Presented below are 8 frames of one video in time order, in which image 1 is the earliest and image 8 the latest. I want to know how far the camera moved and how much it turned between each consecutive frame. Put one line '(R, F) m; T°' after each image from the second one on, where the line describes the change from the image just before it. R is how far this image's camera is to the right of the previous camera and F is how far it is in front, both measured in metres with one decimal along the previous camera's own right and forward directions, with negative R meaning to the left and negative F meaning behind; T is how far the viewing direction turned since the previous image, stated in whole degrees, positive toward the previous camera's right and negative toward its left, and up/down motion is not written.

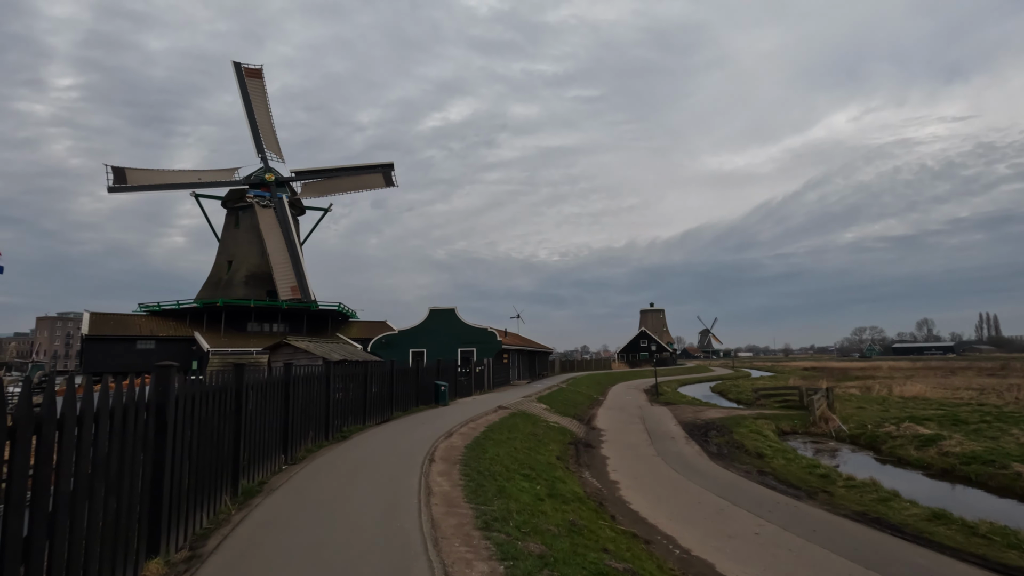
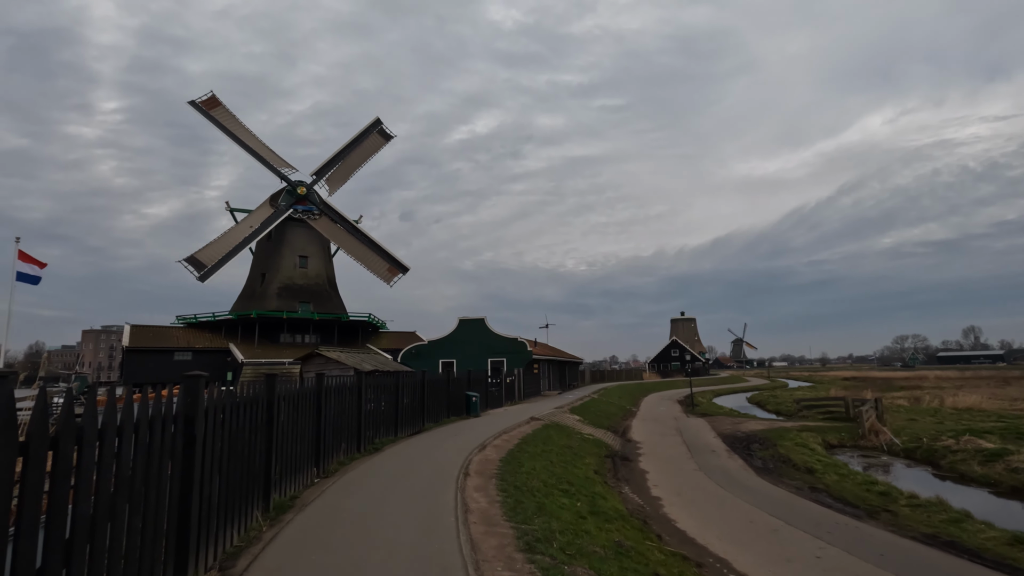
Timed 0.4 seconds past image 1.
(-0.2, +0.4) m; -3°
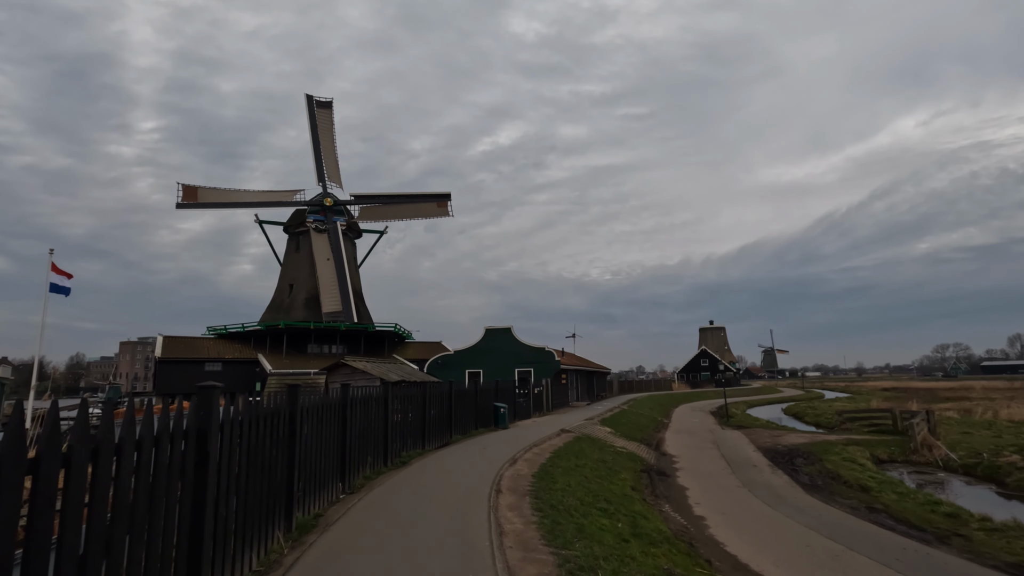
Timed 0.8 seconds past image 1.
(-0.2, +0.6) m; -3°
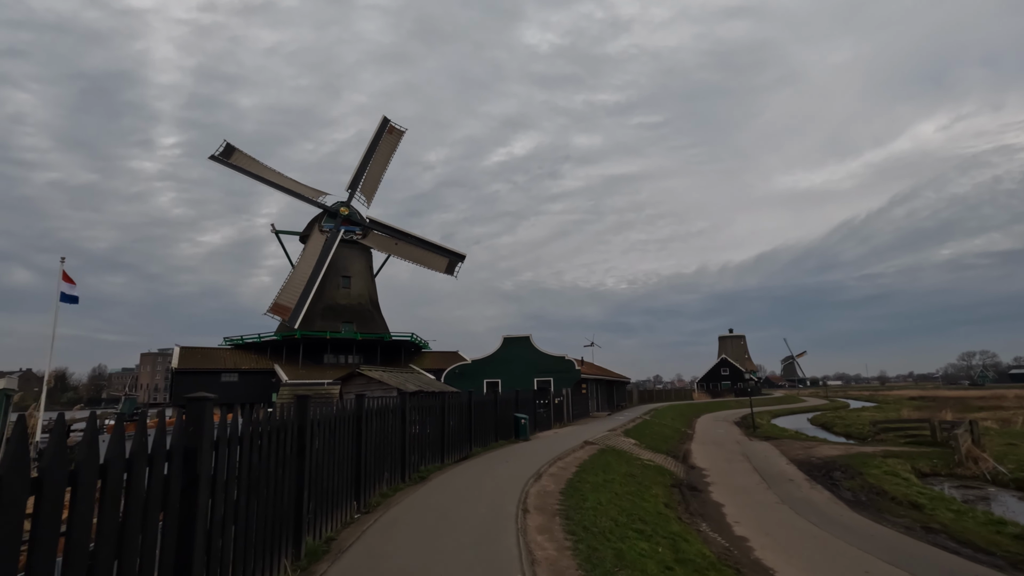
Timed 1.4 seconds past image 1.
(-0.2, +0.8) m; -2°
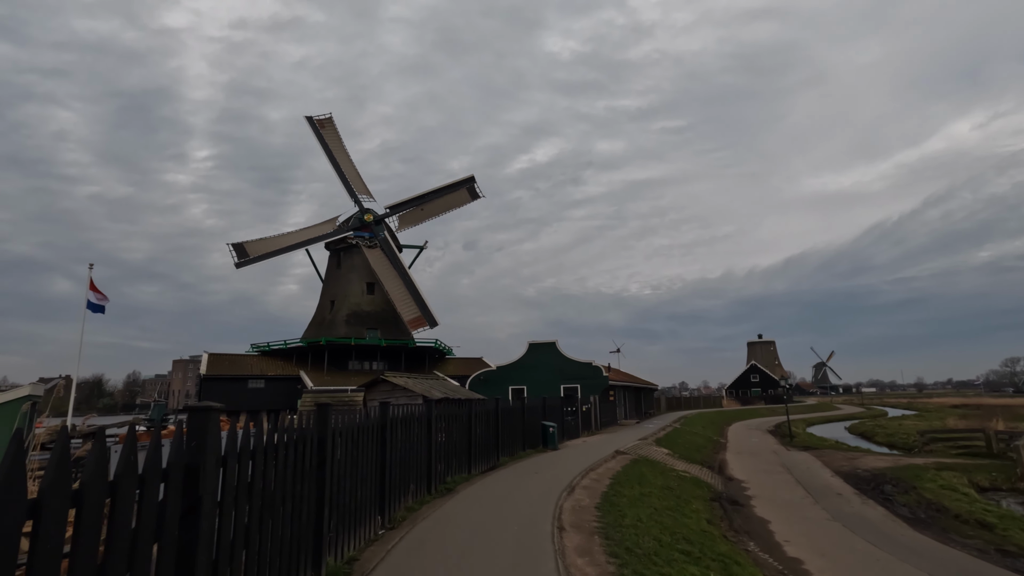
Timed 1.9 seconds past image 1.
(-0.2, +0.7) m; -2°
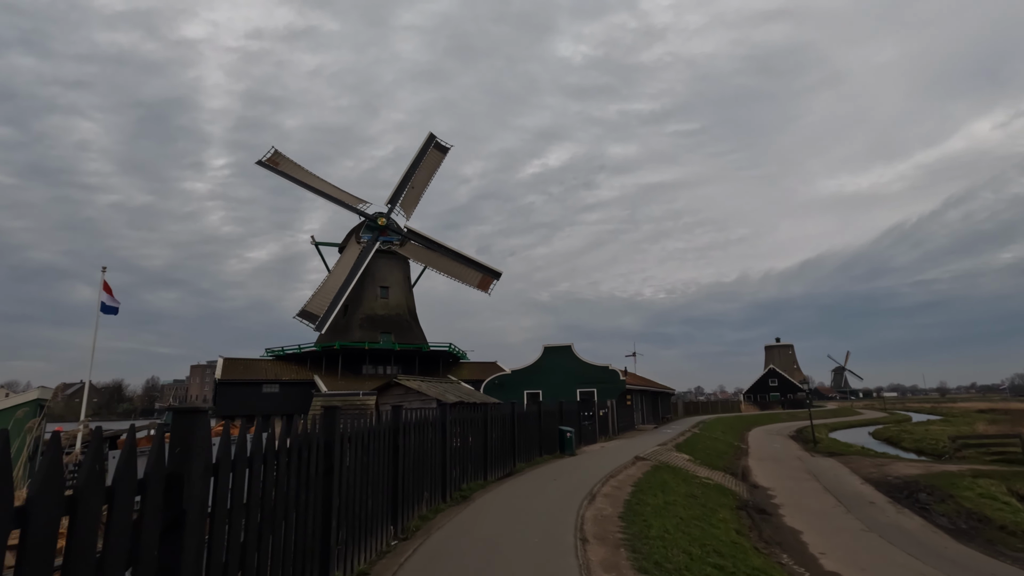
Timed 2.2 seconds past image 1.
(-0.1, +0.5) m; -1°
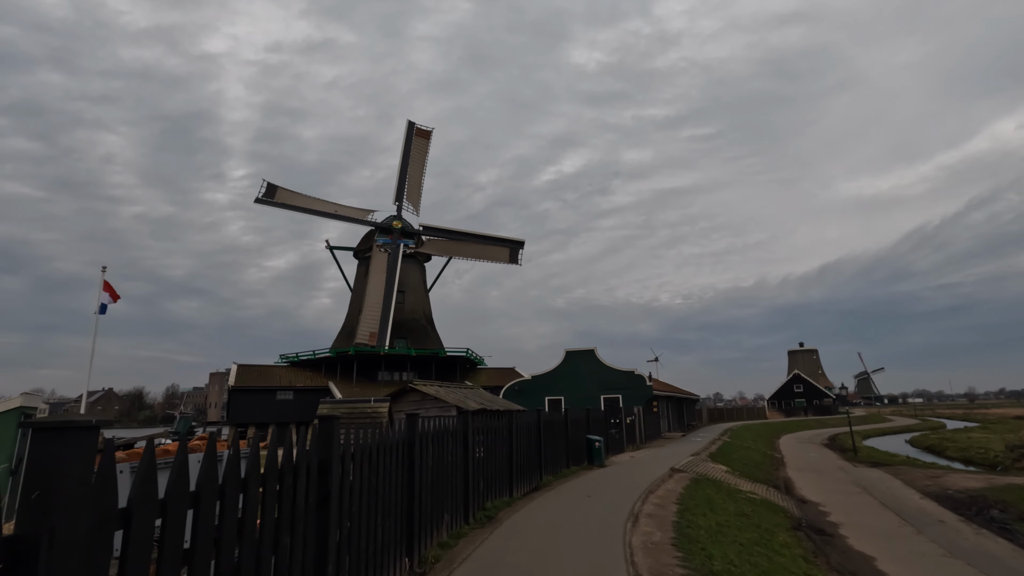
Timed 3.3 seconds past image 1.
(-0.3, +1.5) m; -2°
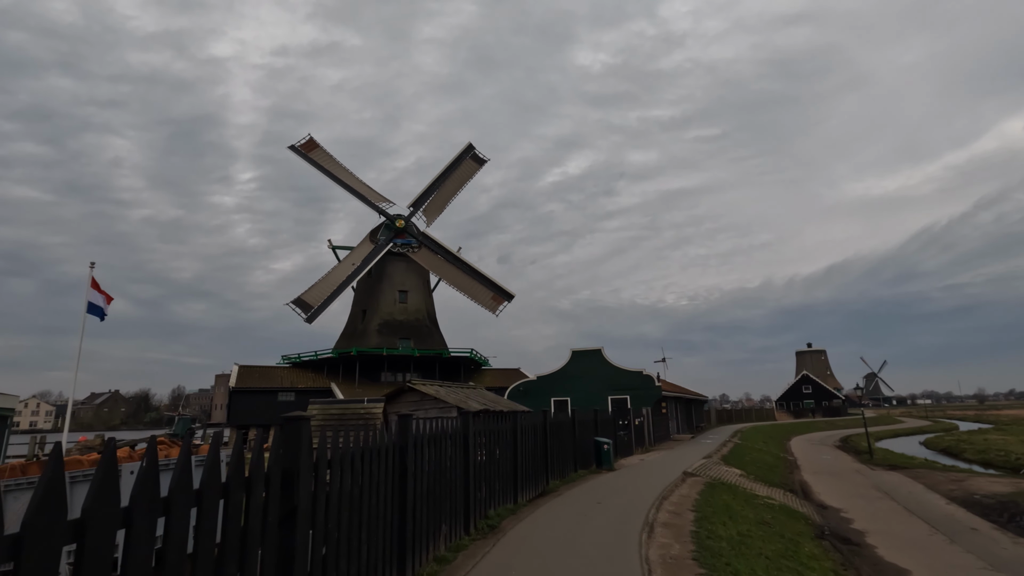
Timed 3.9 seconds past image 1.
(0.0, +0.8) m; -1°
